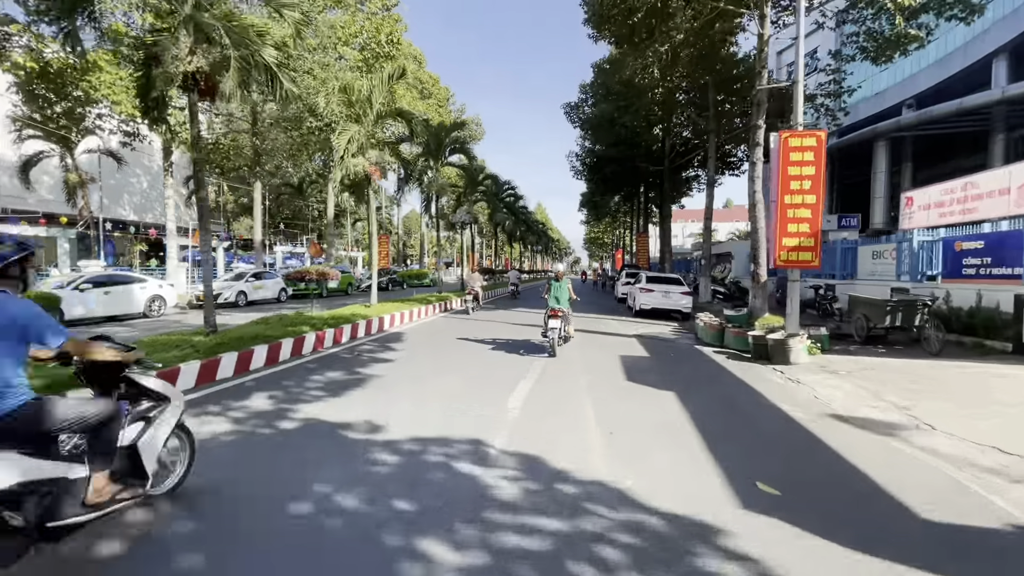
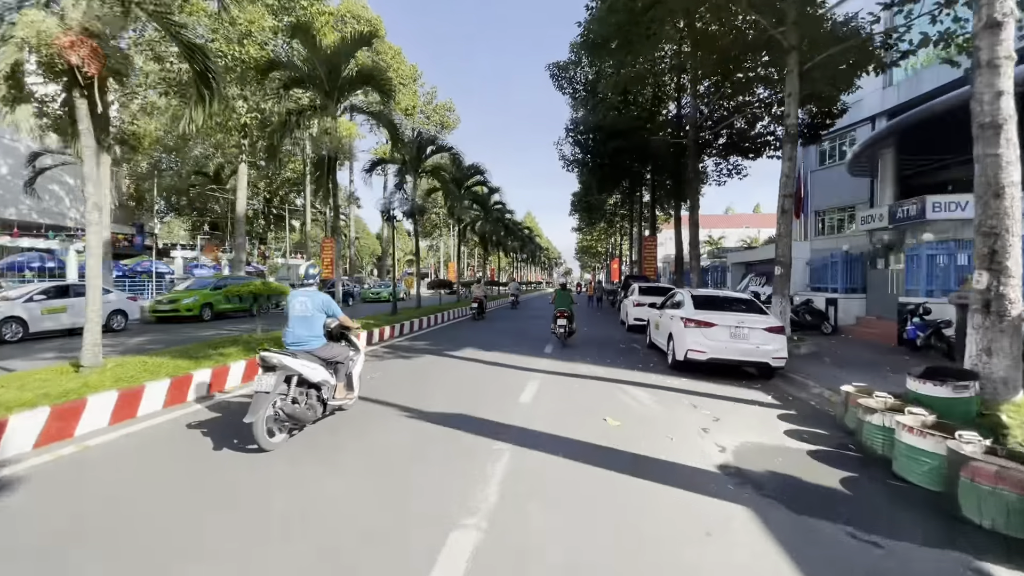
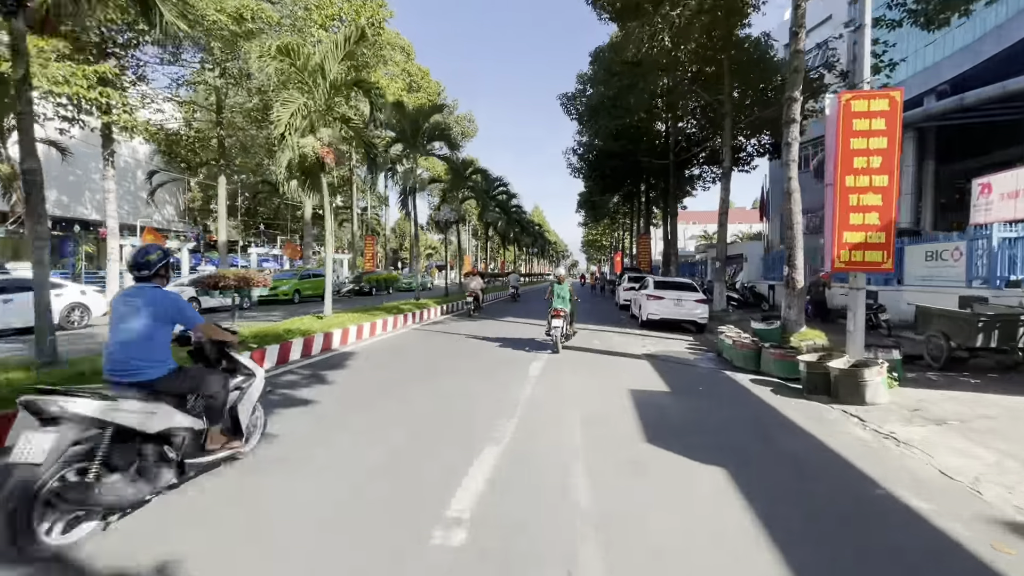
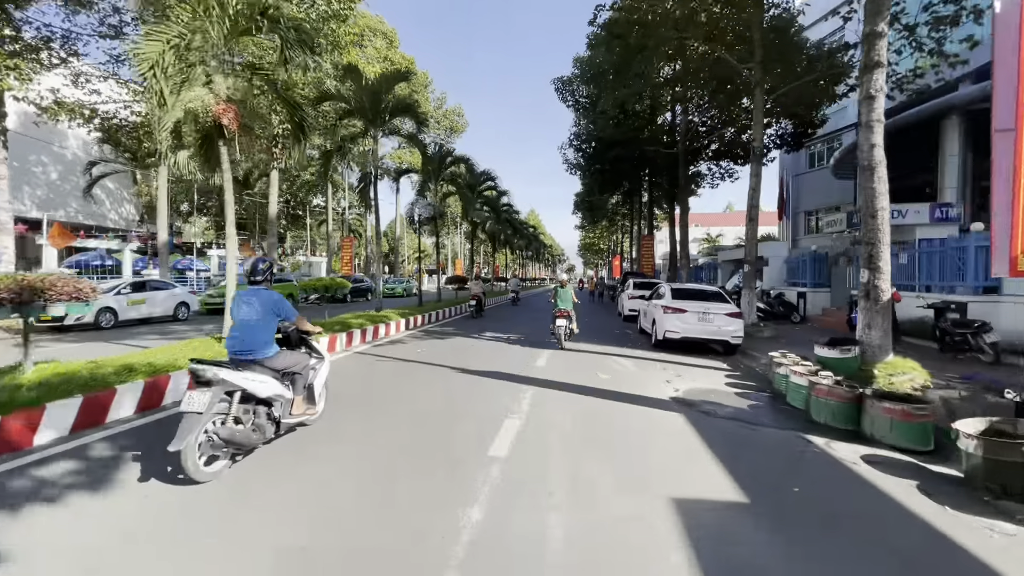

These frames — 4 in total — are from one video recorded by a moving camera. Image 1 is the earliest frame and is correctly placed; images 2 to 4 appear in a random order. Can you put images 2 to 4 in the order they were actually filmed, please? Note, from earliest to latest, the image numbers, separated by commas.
3, 4, 2
